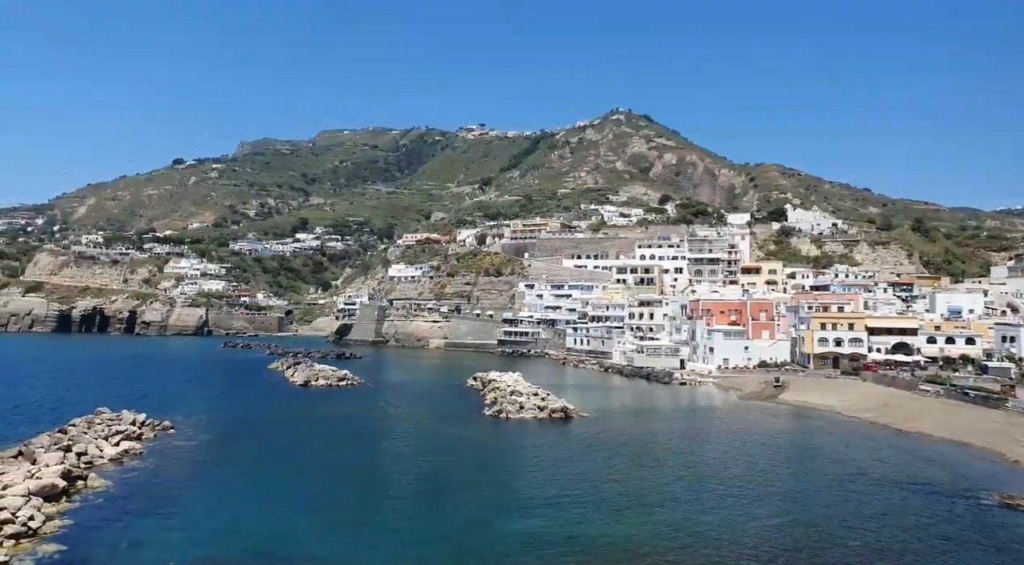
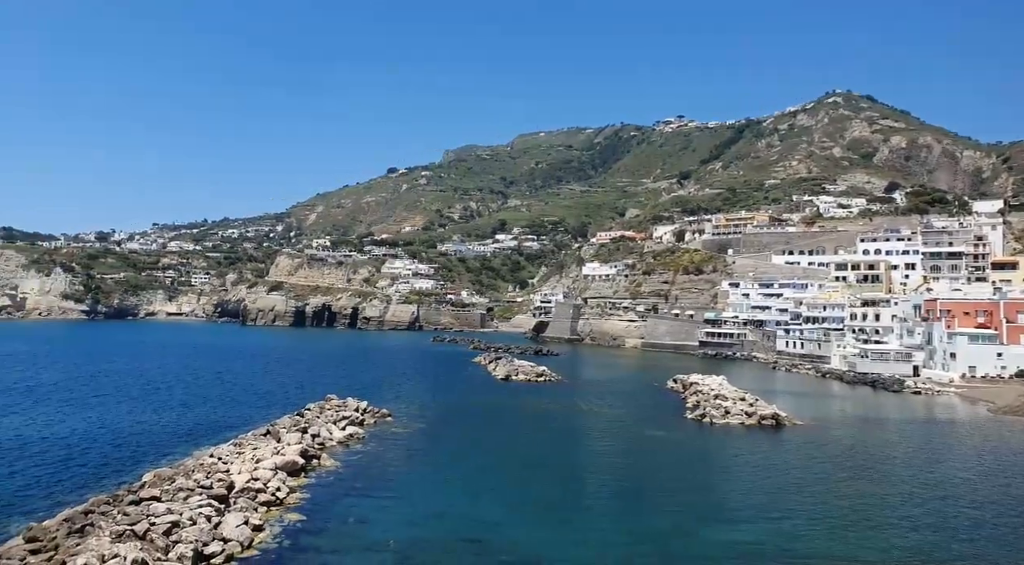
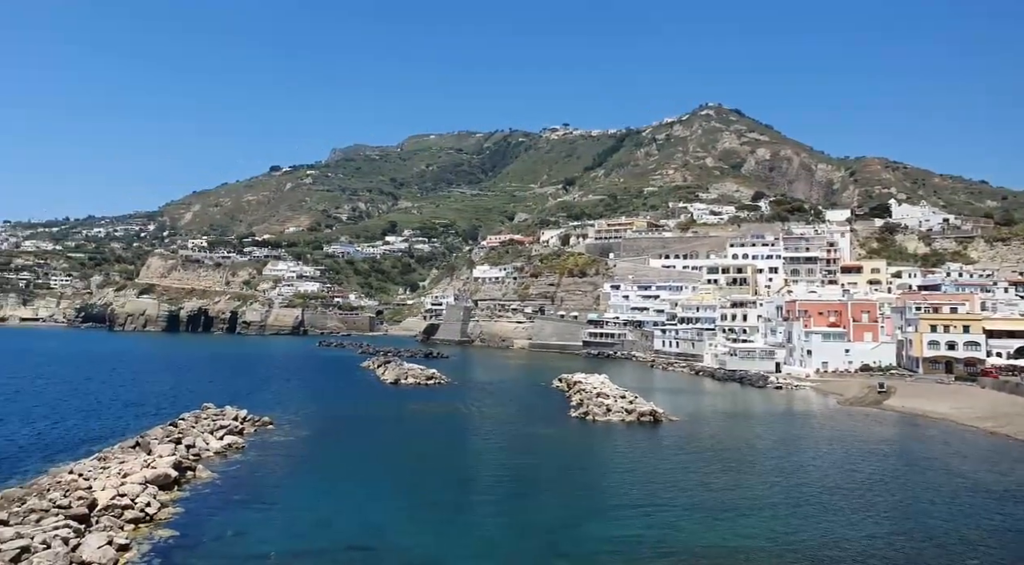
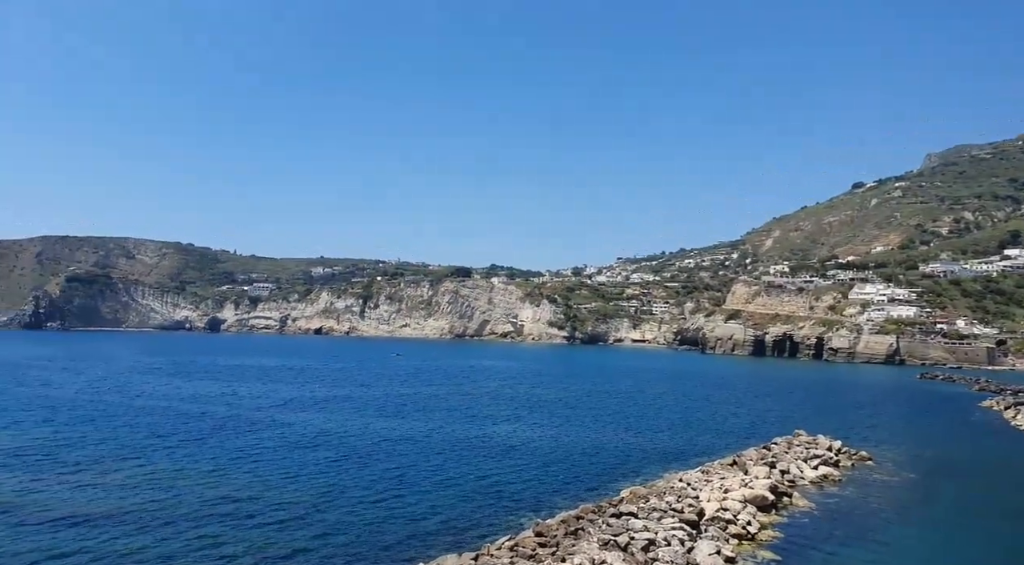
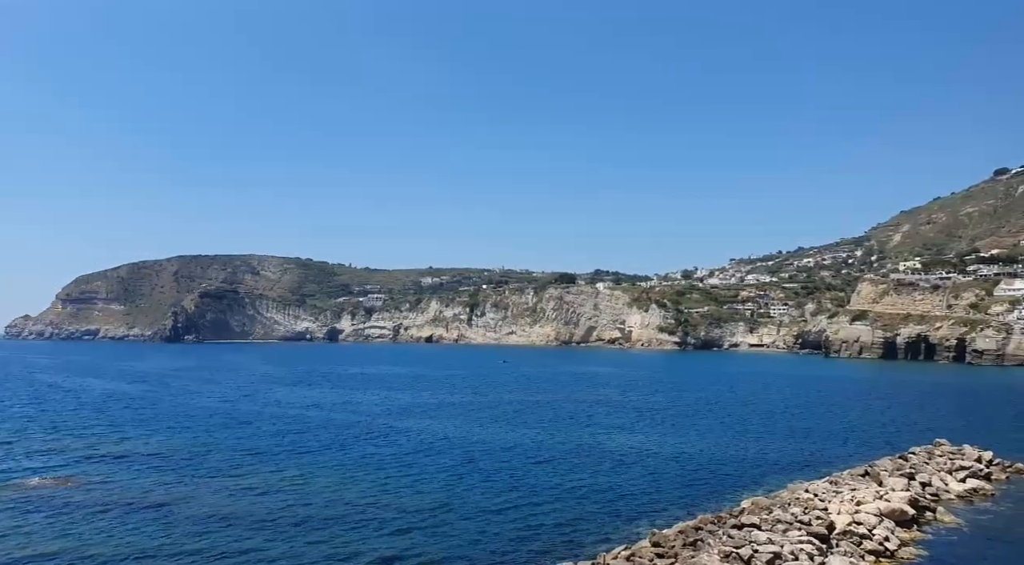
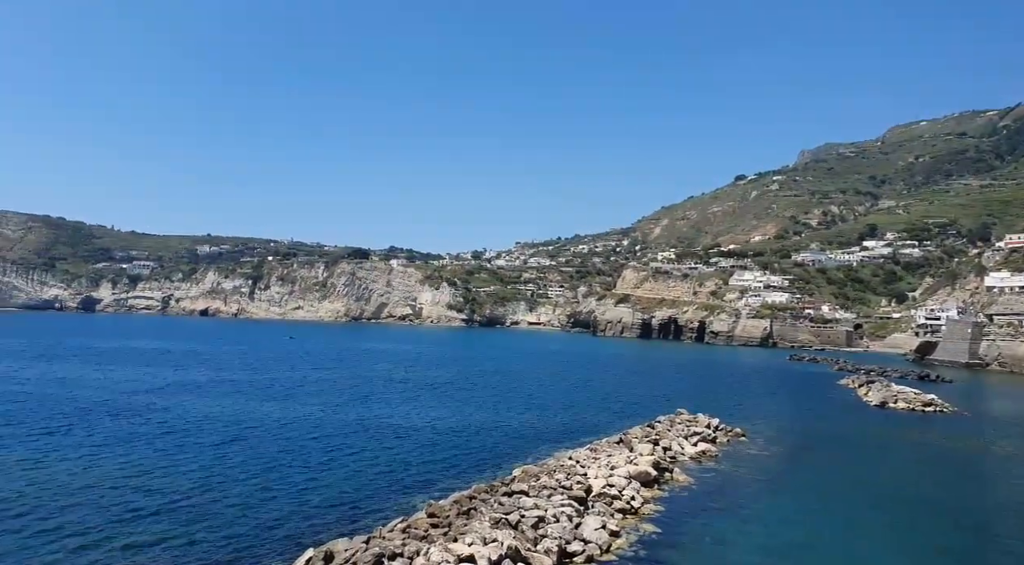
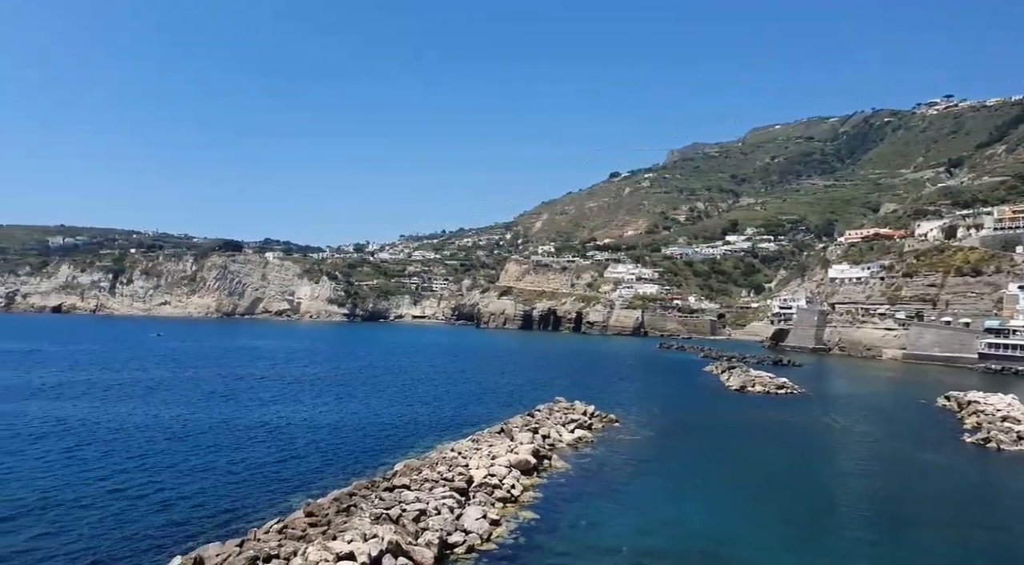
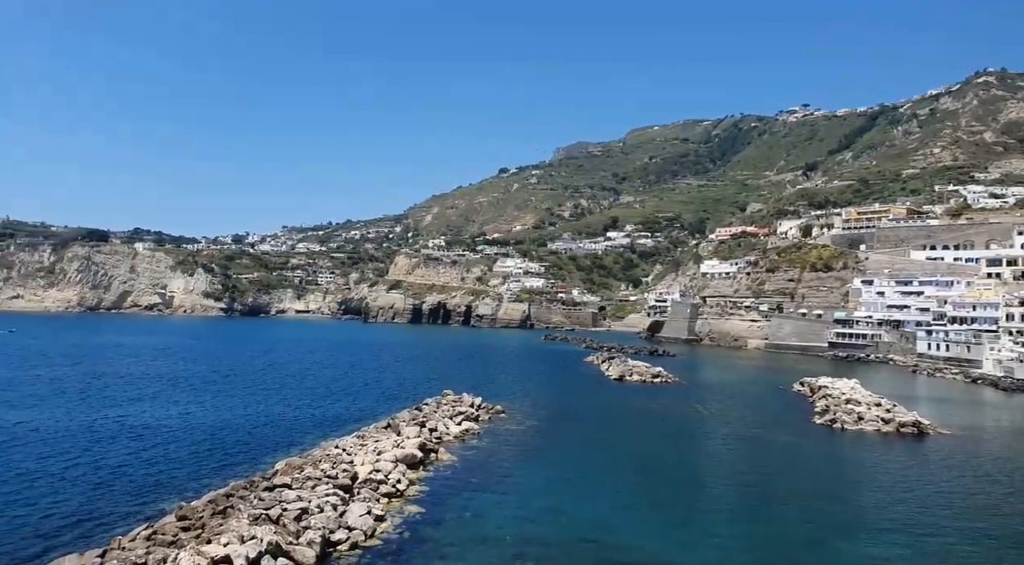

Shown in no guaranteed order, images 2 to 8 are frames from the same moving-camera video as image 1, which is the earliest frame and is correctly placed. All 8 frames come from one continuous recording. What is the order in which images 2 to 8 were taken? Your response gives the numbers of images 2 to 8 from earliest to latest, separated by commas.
3, 2, 8, 7, 6, 4, 5
